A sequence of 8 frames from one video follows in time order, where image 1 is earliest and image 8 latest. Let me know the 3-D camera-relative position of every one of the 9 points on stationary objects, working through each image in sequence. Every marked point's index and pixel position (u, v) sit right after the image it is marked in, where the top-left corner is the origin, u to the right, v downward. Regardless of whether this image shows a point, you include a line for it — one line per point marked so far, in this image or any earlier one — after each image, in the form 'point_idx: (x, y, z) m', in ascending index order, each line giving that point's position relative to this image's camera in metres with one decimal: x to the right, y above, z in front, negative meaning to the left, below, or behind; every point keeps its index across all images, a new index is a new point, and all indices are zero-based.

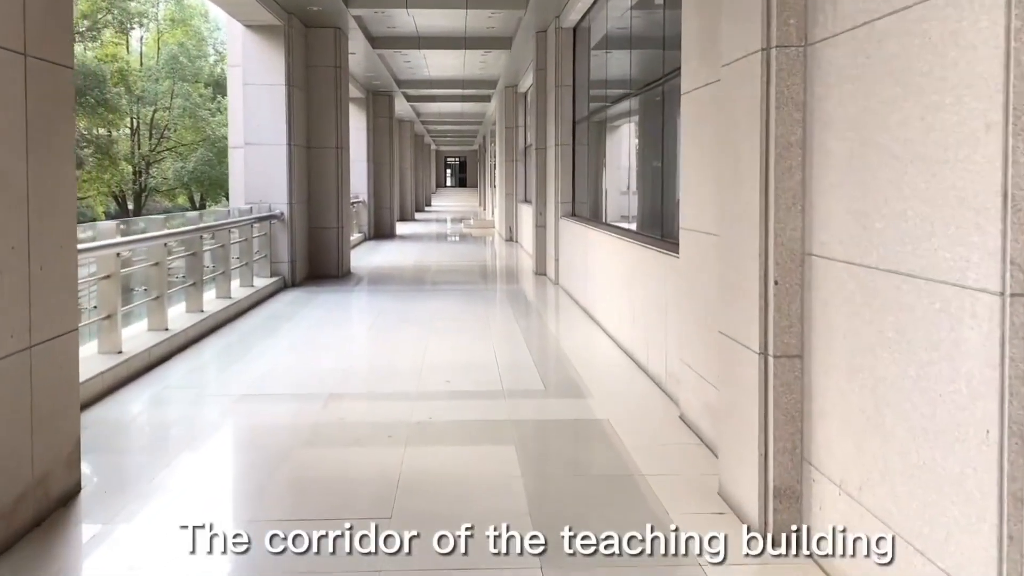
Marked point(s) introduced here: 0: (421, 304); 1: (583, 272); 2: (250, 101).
0: (-1.0, -0.2, +8.3) m
1: (+0.8, +0.2, +7.8) m
2: (-3.0, +2.2, +8.6) m
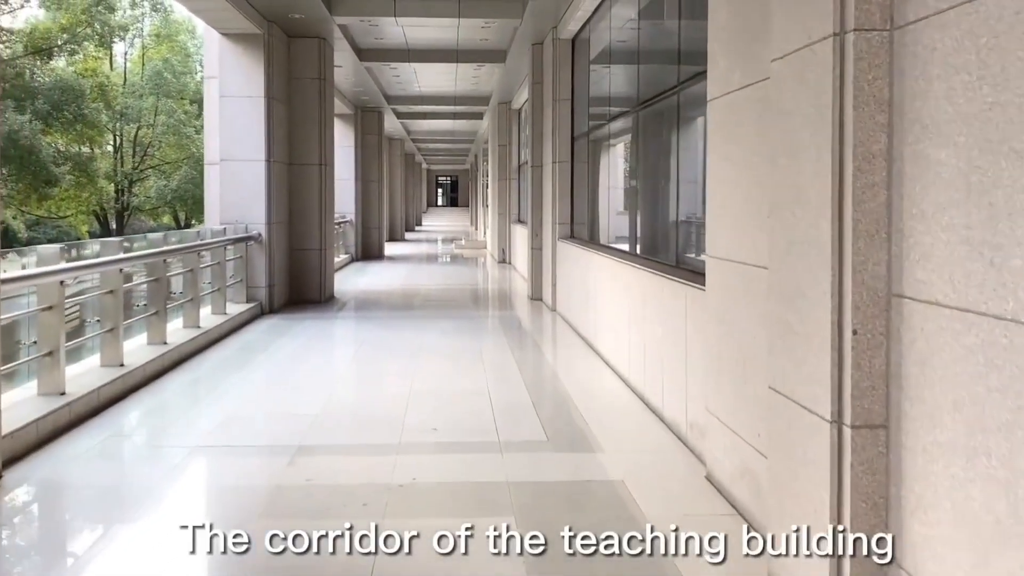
0: (-1.1, -0.5, +7.7) m
1: (+0.7, -0.1, +7.2) m
2: (-3.1, +1.9, +8.0) m
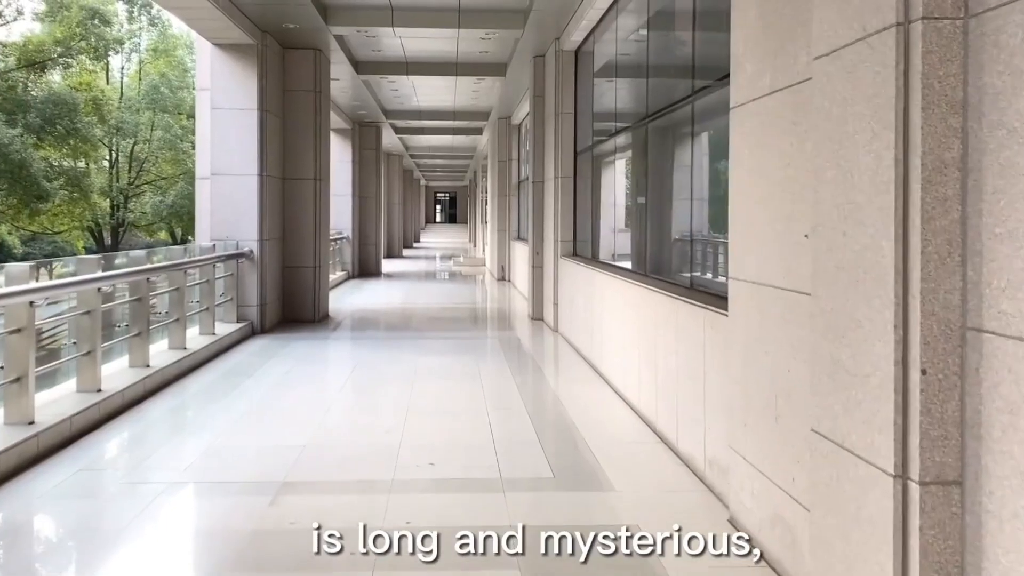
0: (-1.1, -0.7, +7.3) m
1: (+0.7, -0.3, +6.9) m
2: (-3.1, +1.7, +7.8) m
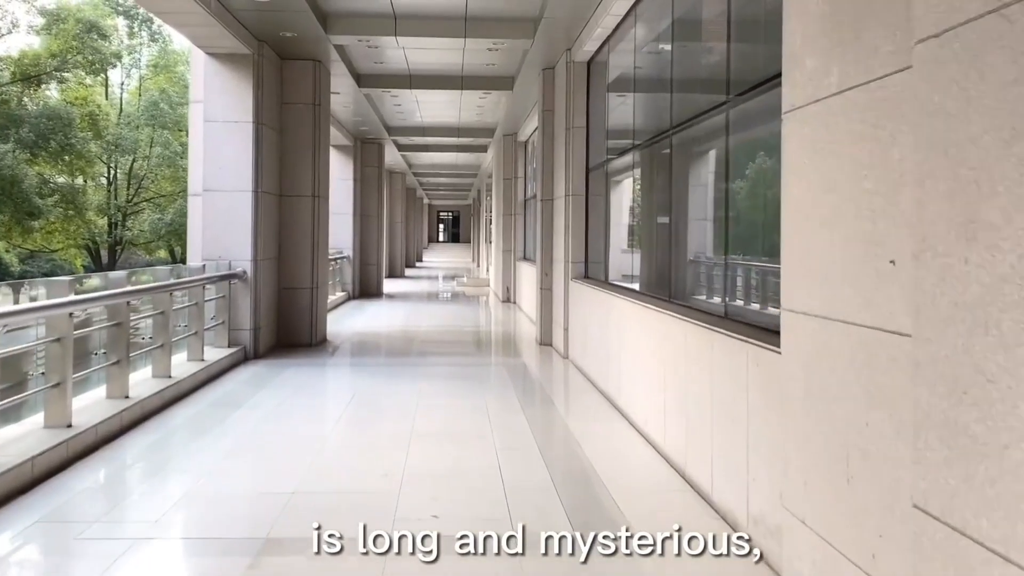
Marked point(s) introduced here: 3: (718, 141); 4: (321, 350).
0: (-1.0, -0.9, +6.9) m
1: (+0.8, -0.5, +6.4) m
2: (-3.0, +1.5, +7.4) m
3: (+1.2, +0.9, +4.4) m
4: (-2.1, -0.7, +8.2) m
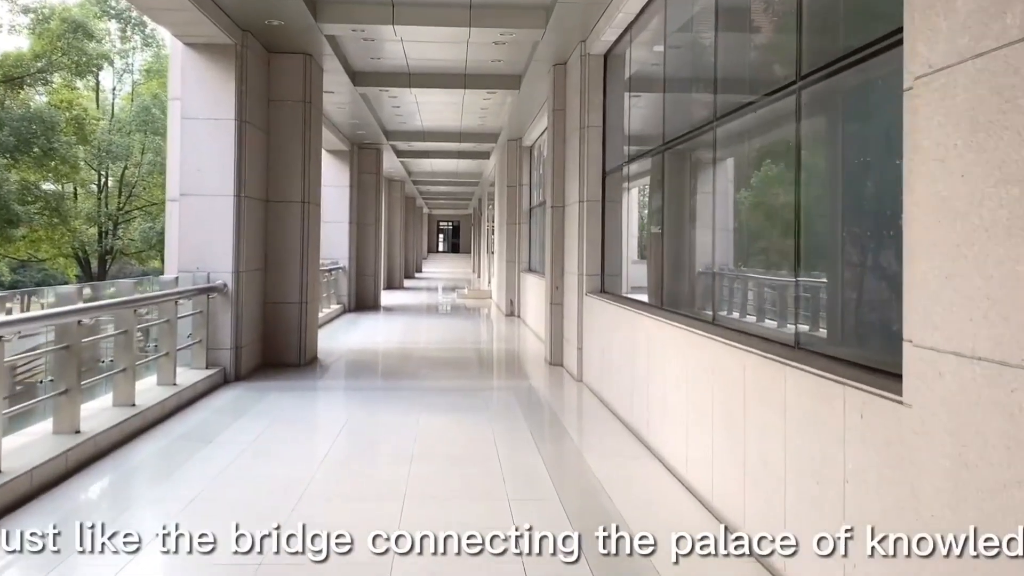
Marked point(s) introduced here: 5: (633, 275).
0: (-0.9, -1.0, +6.2) m
1: (+0.9, -0.7, +5.7) m
2: (-2.9, +1.3, +6.7) m
3: (+1.3, +0.8, +3.7) m
4: (-2.1, -0.8, +7.5) m
5: (+1.0, +0.1, +6.3) m
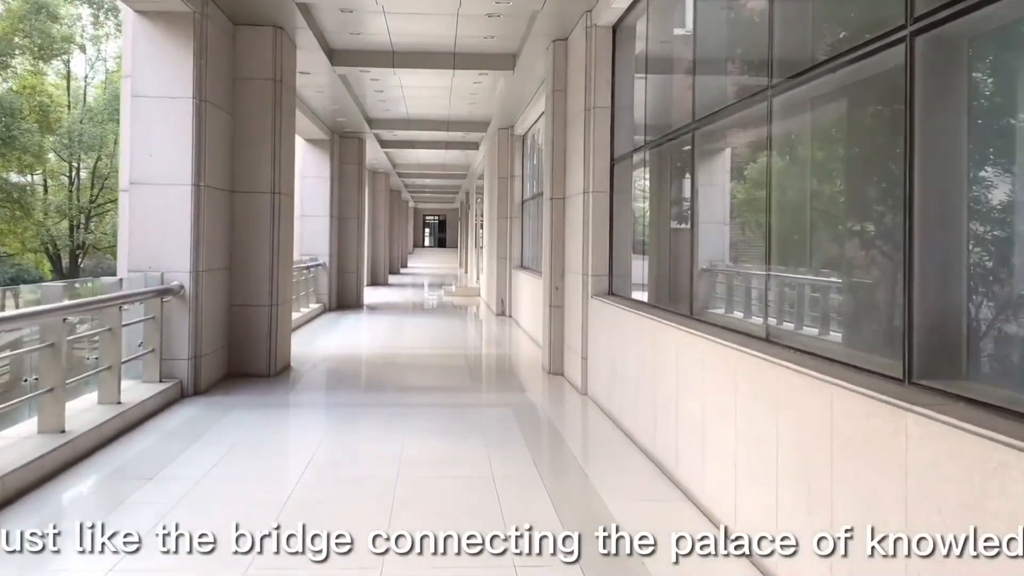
0: (-0.9, -1.0, +5.4) m
1: (+0.9, -0.7, +5.0) m
2: (-3.0, +1.3, +5.9) m
3: (+1.3, +0.7, +3.0) m
4: (-2.1, -0.8, +6.7) m
5: (+1.0, +0.1, +5.5) m
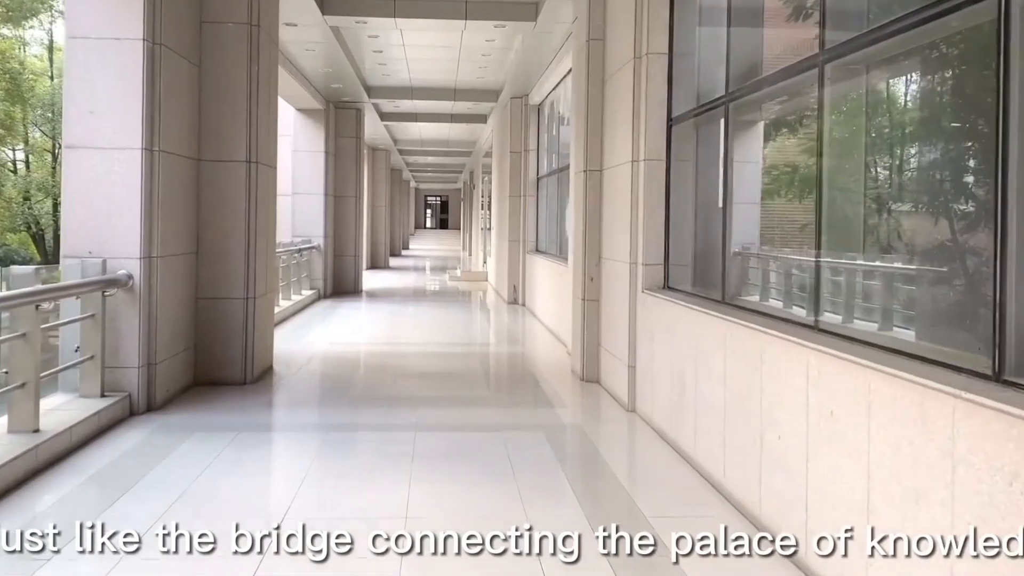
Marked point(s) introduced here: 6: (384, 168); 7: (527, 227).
0: (-0.7, -1.0, +4.2) m
1: (+1.1, -0.6, +3.8) m
2: (-2.7, +1.4, +4.7) m
3: (+1.5, +0.7, +1.8) m
4: (-1.9, -0.8, +5.5) m
5: (+1.2, +0.1, +4.4) m
6: (-3.5, +3.3, +20.0) m
7: (+0.2, +1.0, +11.5) m
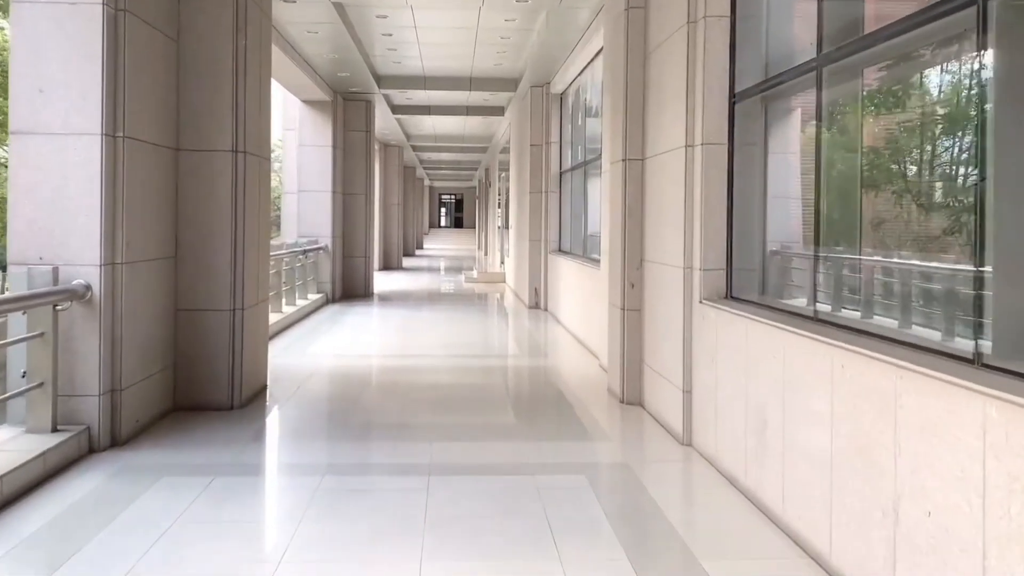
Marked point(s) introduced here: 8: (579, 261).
0: (-0.6, -1.0, +3.5) m
1: (+1.2, -0.7, +3.0) m
2: (-2.6, +1.3, +3.9) m
3: (+1.6, +0.7, +1.0) m
4: (-1.7, -0.8, +4.8) m
5: (+1.3, +0.1, +3.5) m
6: (-3.0, +3.3, +19.3) m
7: (+0.5, +0.9, +10.7) m
8: (+0.7, +0.3, +8.1) m
